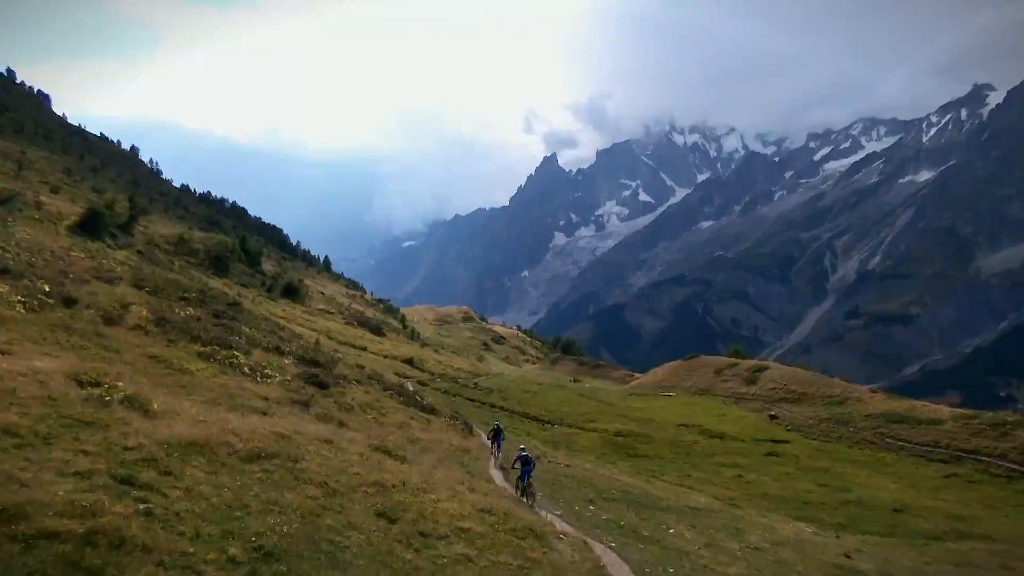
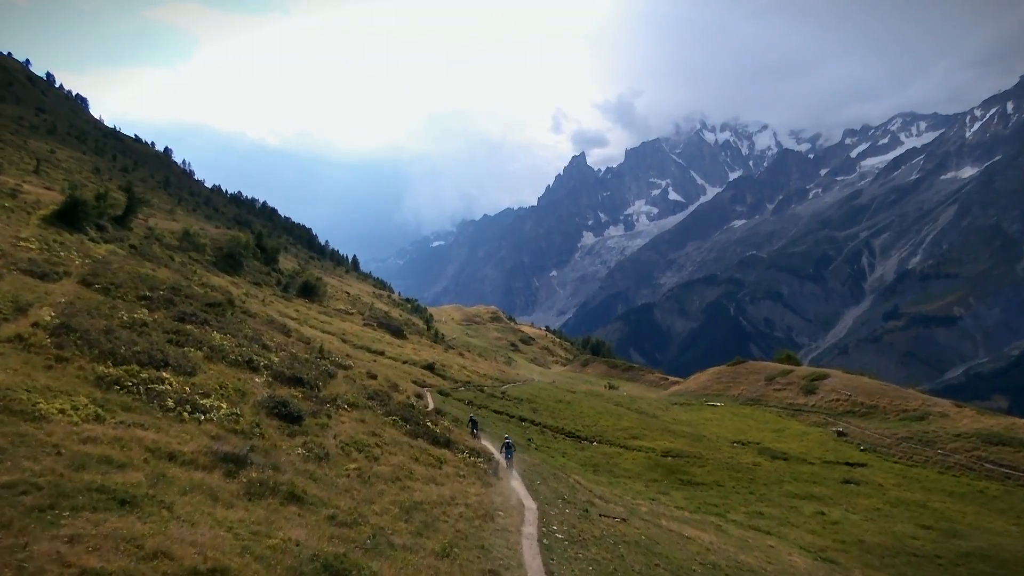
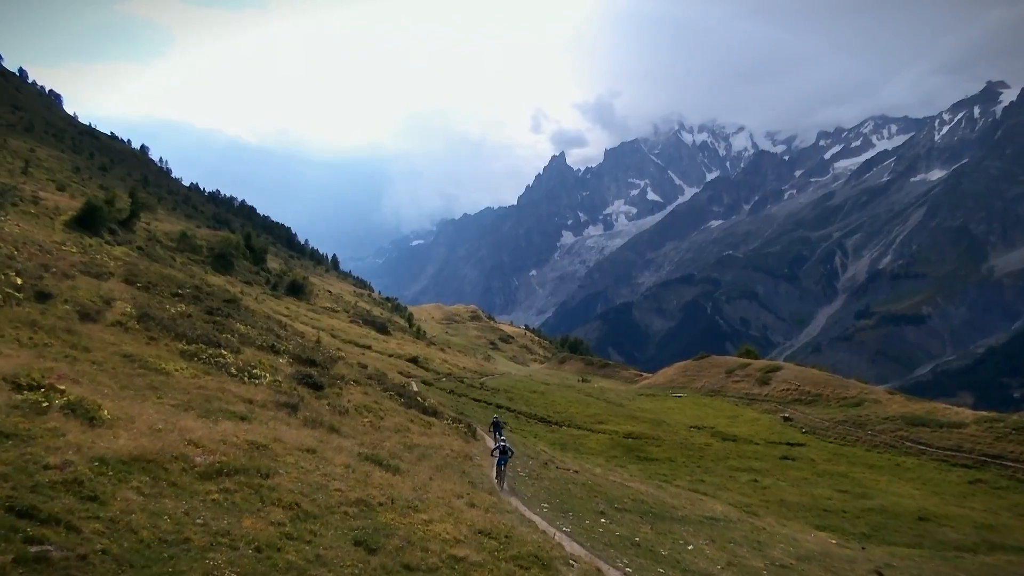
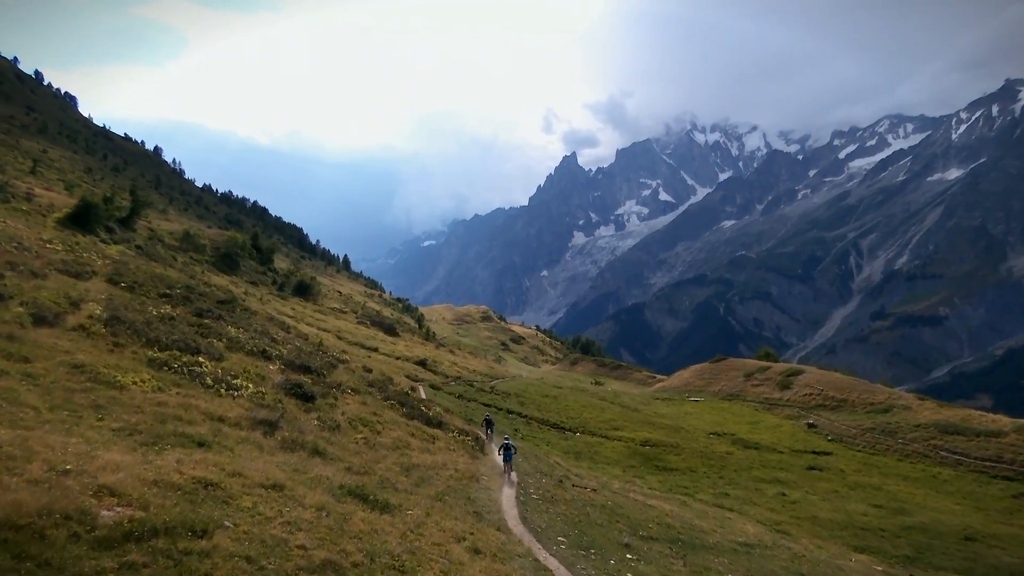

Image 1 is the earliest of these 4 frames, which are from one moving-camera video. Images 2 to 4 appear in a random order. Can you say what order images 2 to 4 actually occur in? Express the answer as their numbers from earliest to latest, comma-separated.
3, 4, 2
